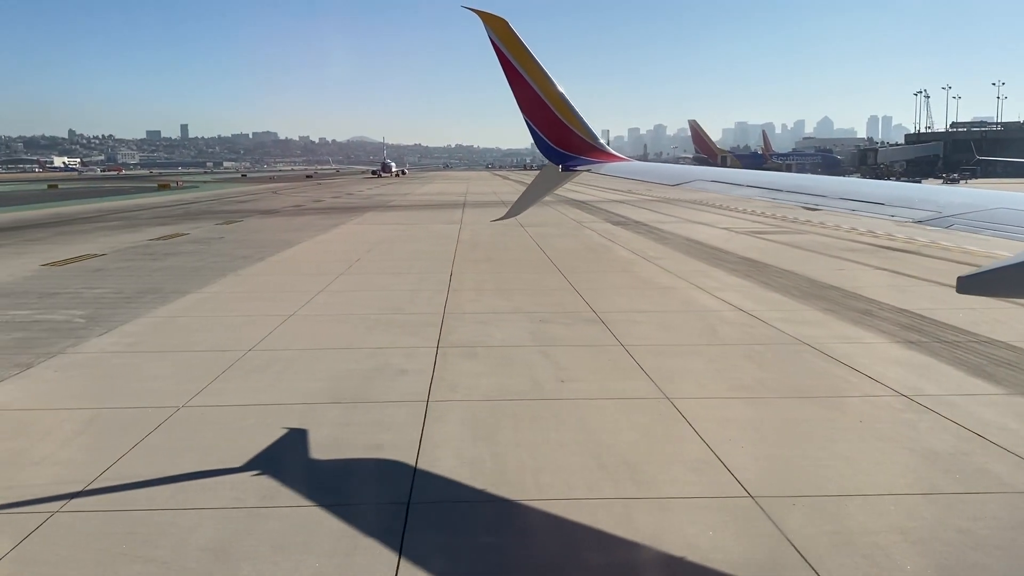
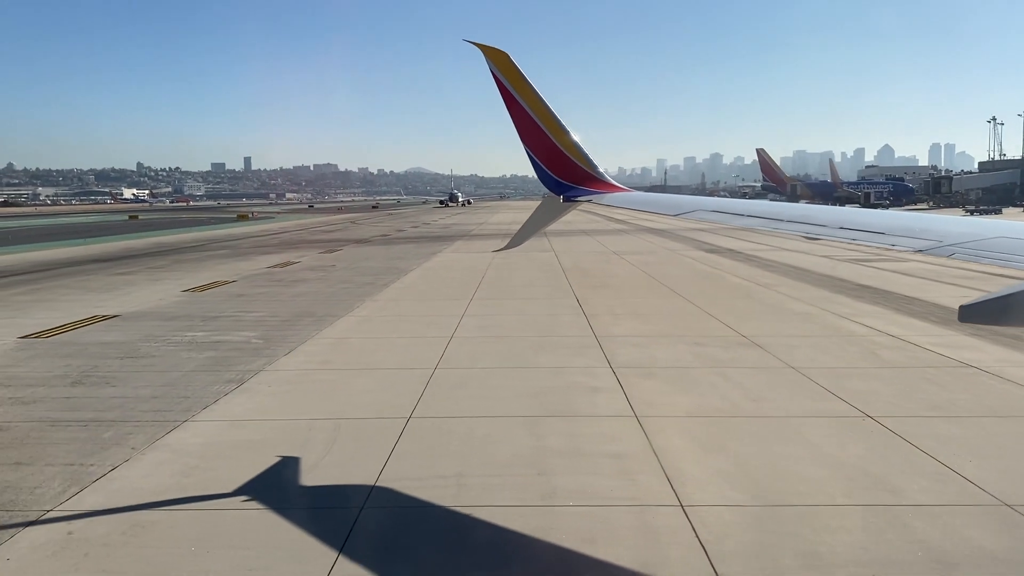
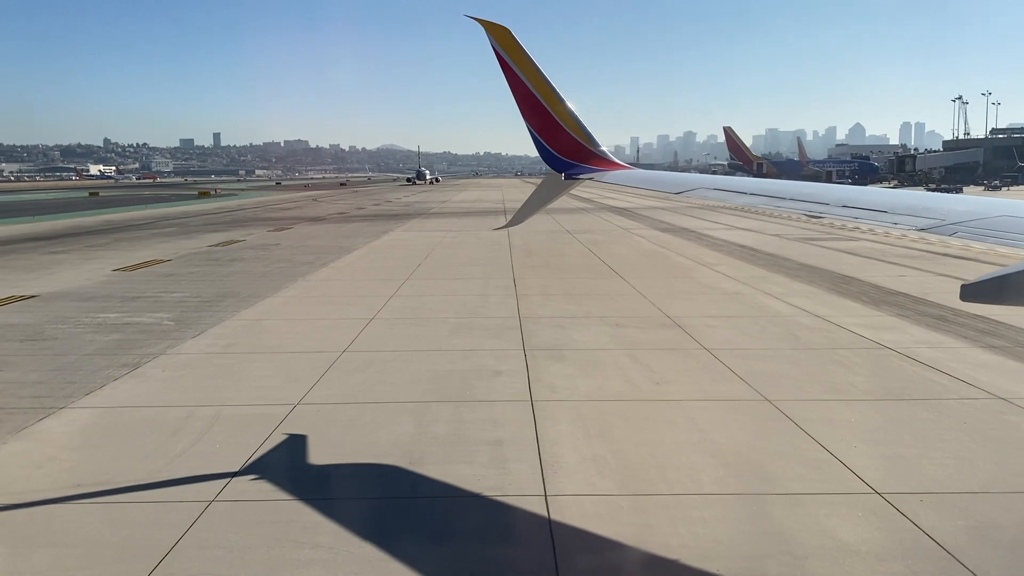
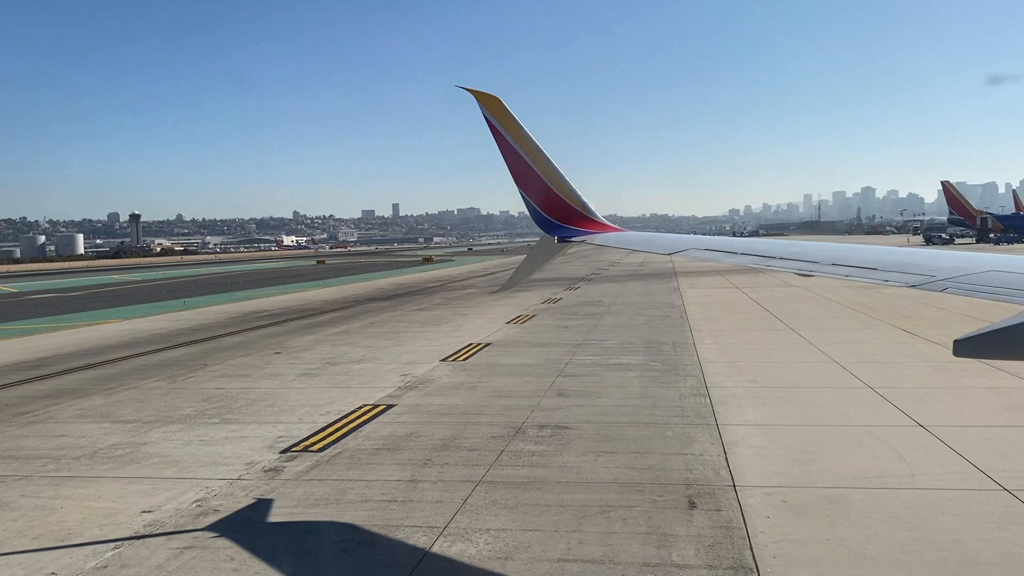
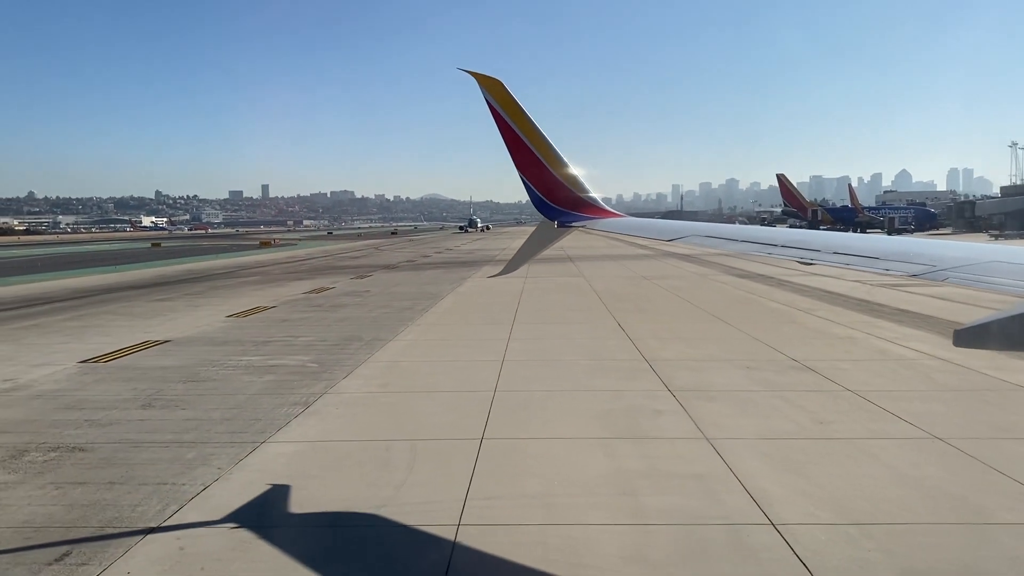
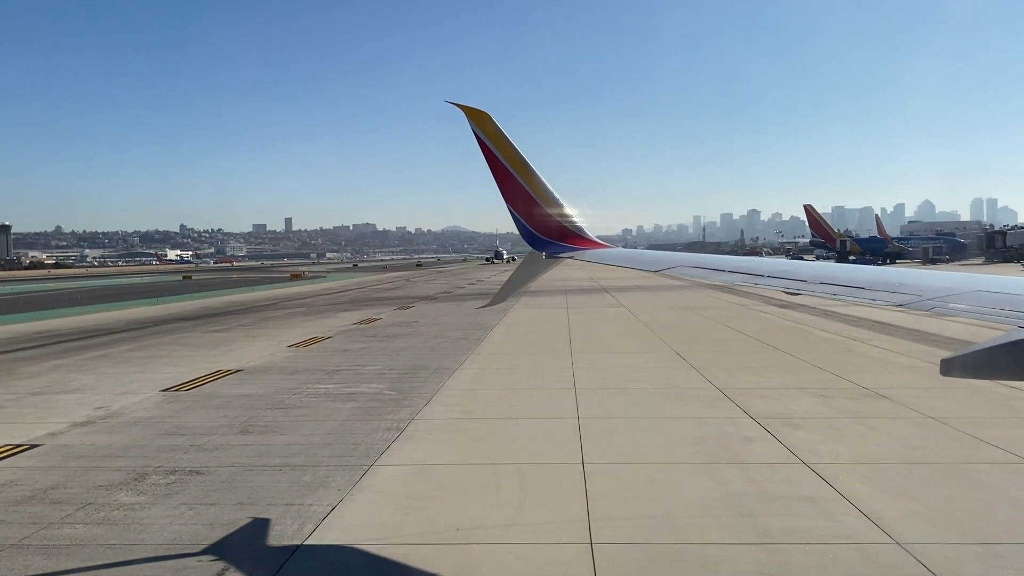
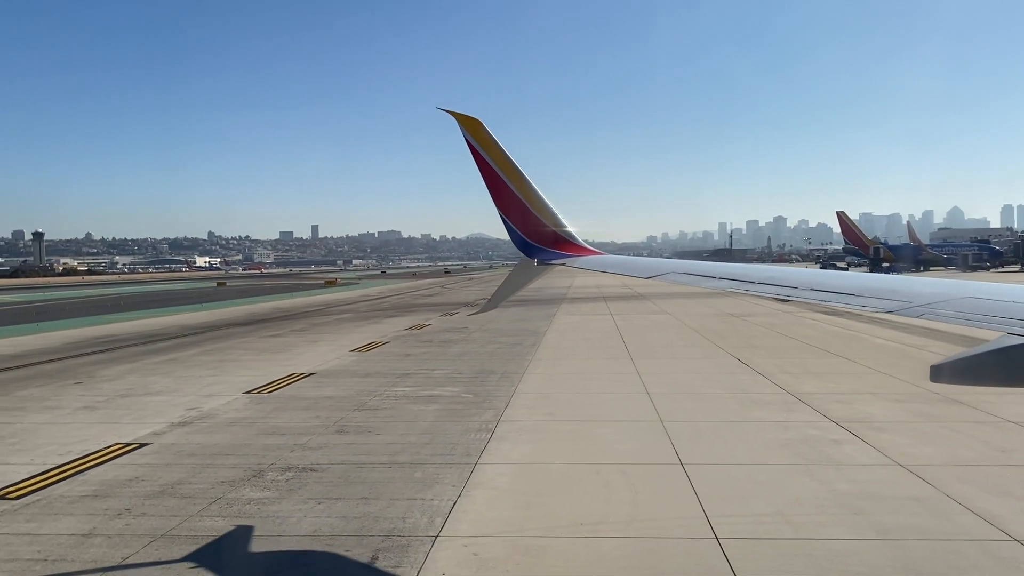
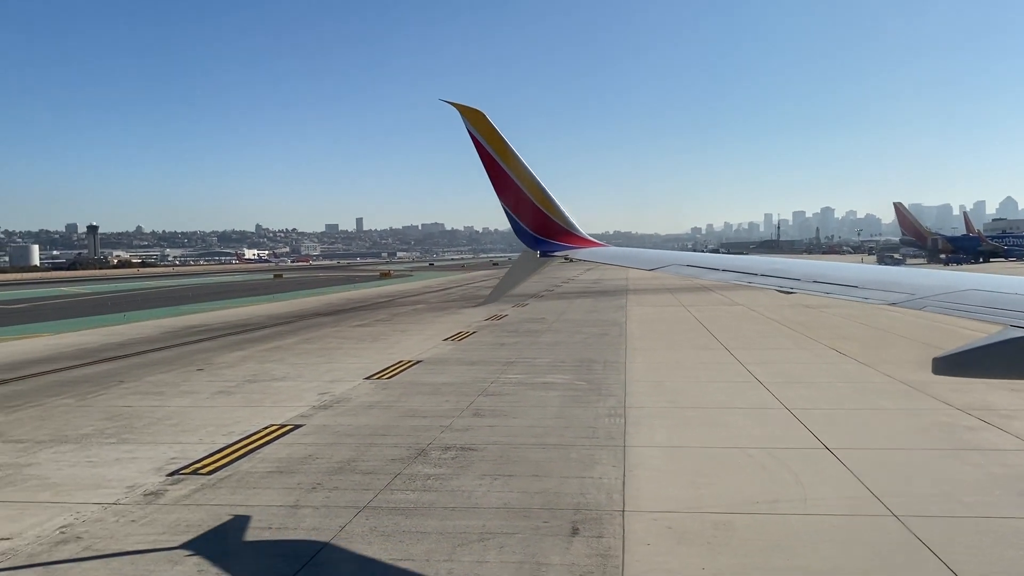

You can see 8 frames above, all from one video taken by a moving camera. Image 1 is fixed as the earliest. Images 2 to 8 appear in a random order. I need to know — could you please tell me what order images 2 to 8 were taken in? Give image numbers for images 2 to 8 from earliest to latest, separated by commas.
3, 2, 5, 6, 7, 8, 4
